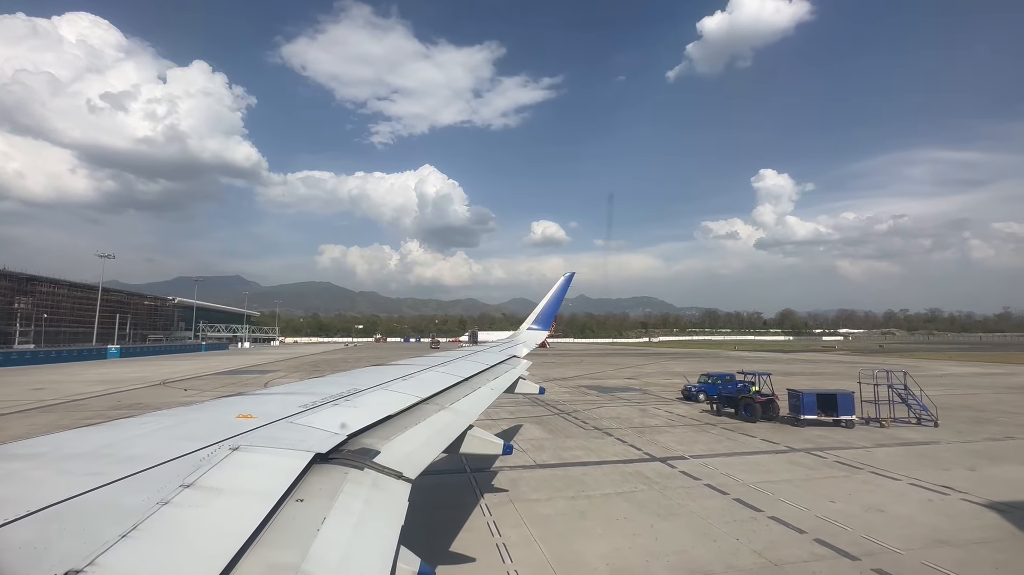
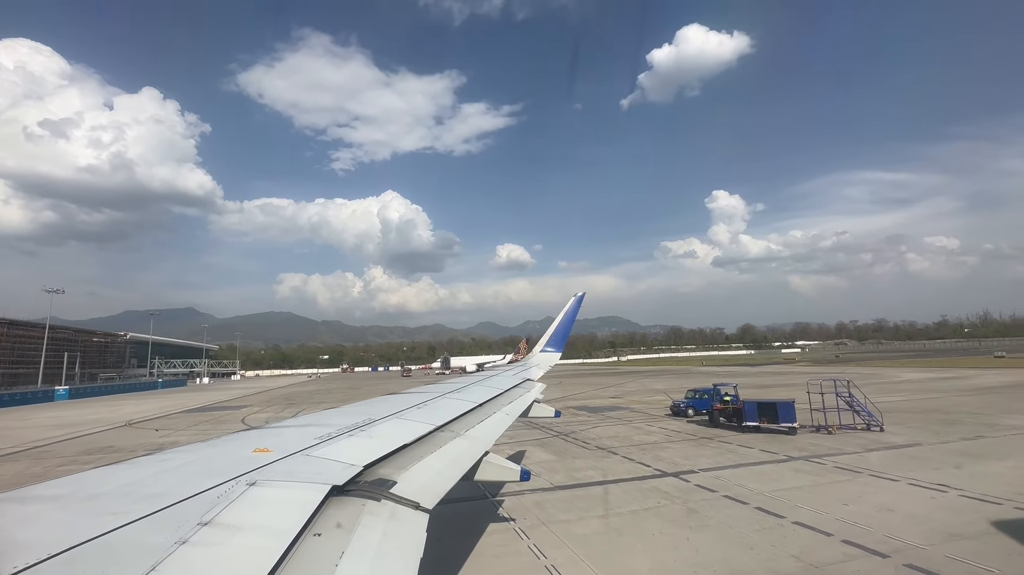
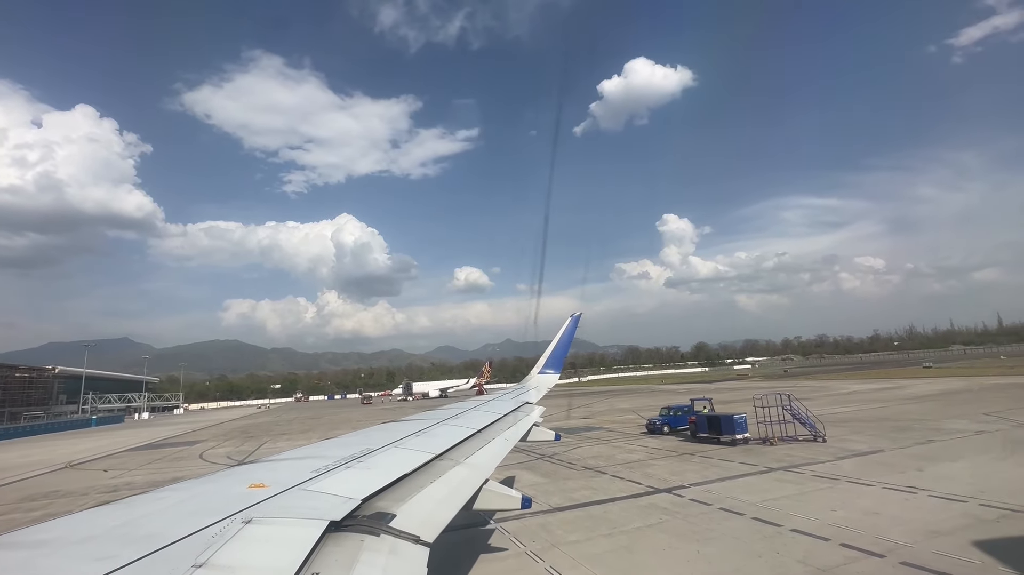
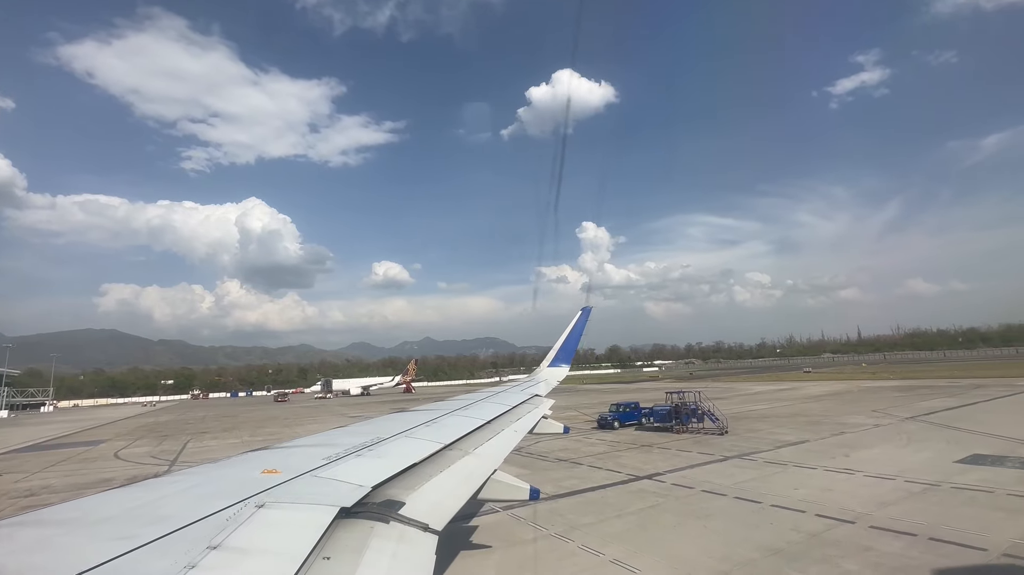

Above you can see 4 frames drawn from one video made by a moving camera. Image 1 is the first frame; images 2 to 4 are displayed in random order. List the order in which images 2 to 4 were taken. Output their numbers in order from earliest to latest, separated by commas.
2, 3, 4
